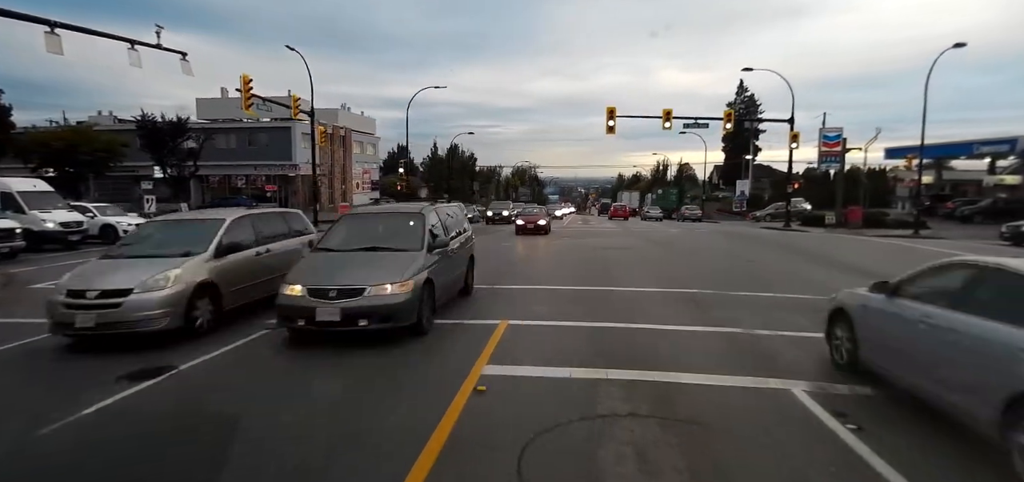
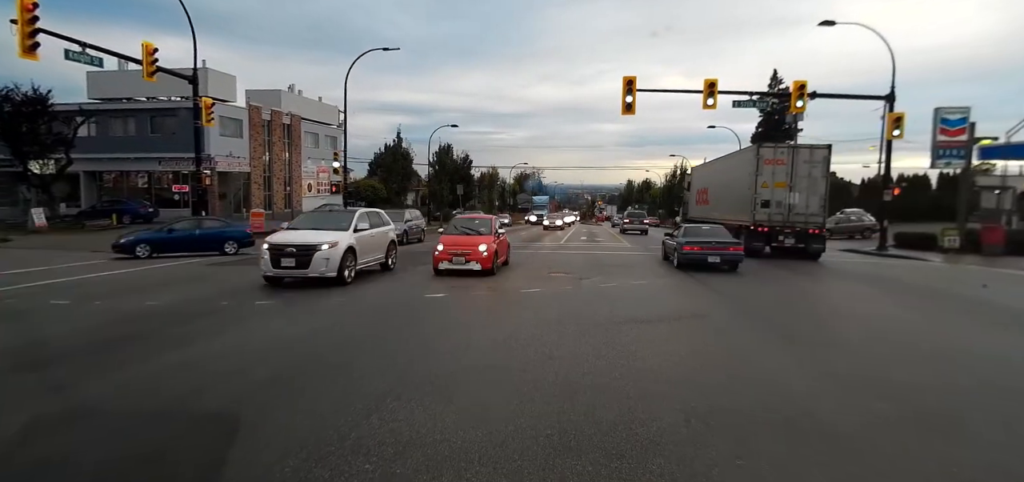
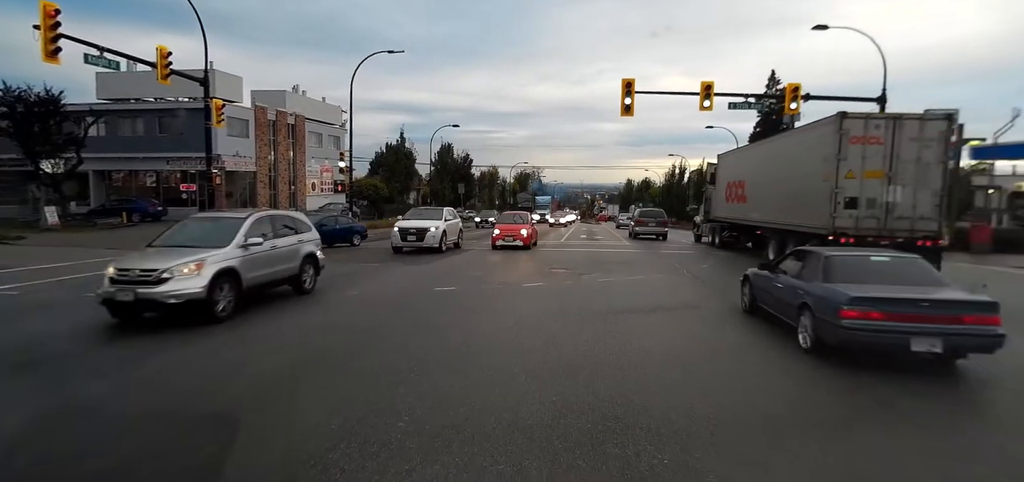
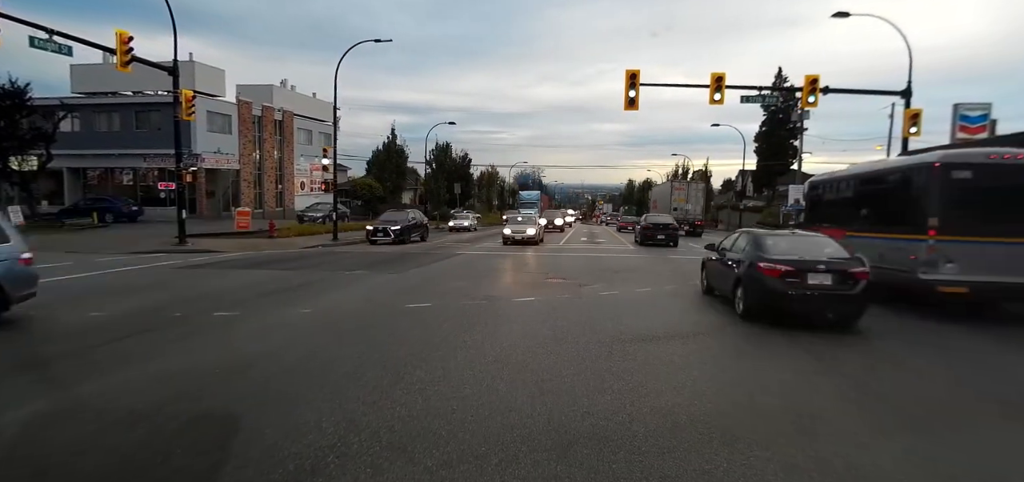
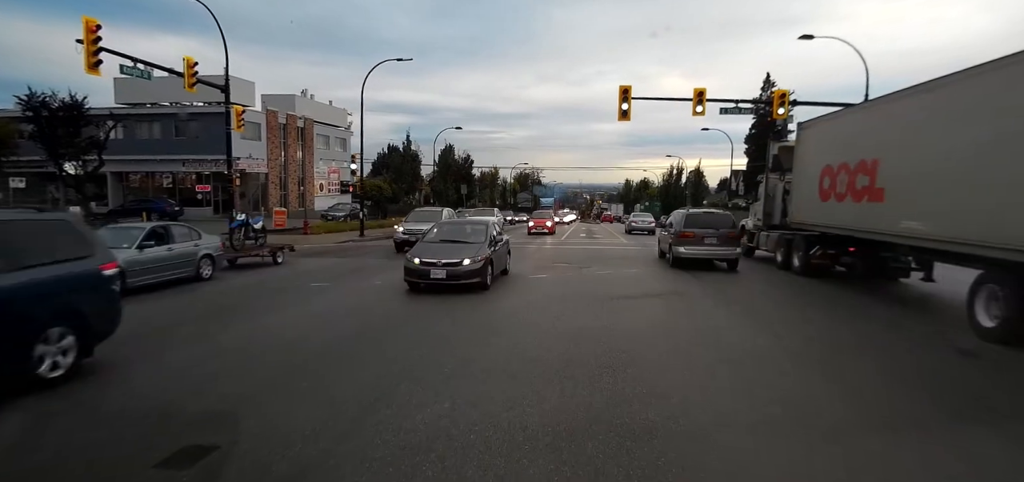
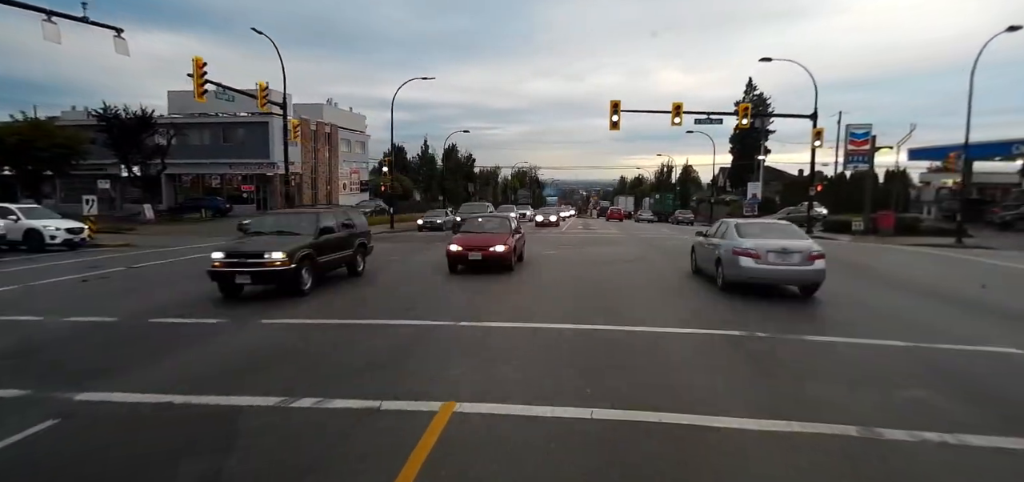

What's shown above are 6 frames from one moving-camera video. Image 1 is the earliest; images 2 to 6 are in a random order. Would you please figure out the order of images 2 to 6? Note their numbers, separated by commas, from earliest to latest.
6, 5, 3, 2, 4
